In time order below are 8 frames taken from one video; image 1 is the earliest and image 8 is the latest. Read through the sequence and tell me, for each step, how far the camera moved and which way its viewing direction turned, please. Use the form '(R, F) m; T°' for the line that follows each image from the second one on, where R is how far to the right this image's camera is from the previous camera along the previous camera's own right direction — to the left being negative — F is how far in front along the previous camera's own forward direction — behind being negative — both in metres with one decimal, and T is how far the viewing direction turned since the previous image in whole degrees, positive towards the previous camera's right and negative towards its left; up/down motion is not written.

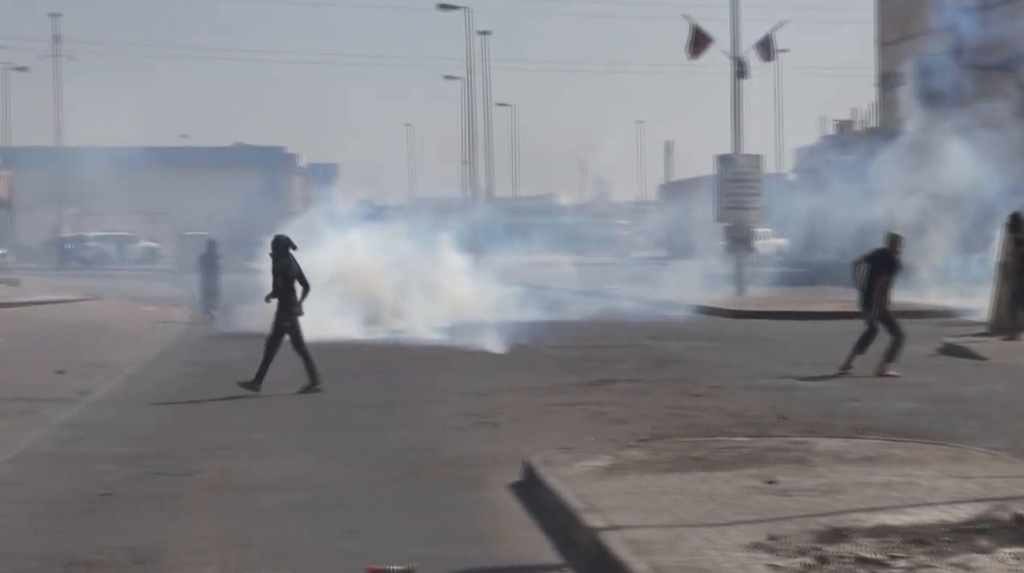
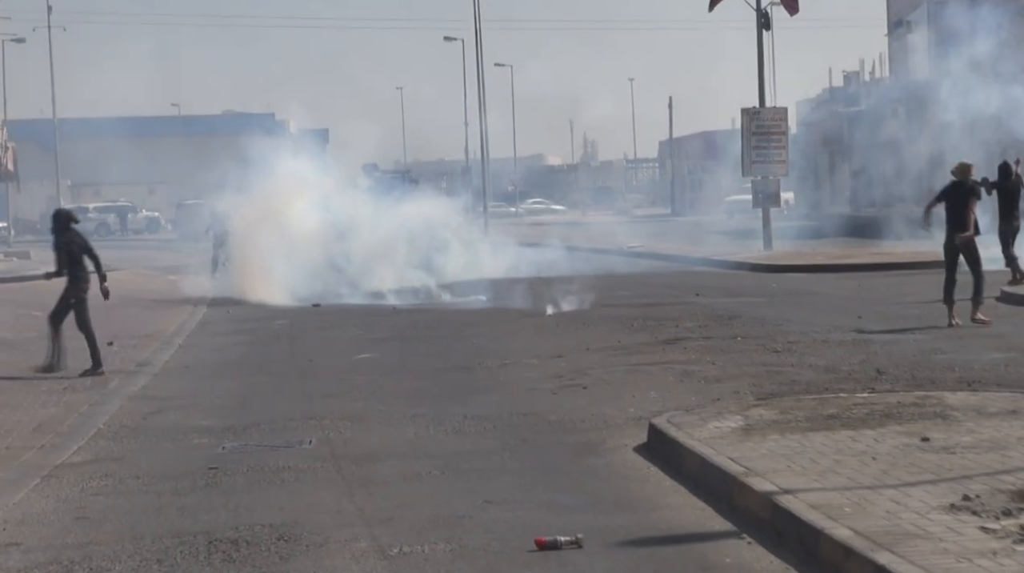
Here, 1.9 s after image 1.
(-0.7, +0.3) m; 0°
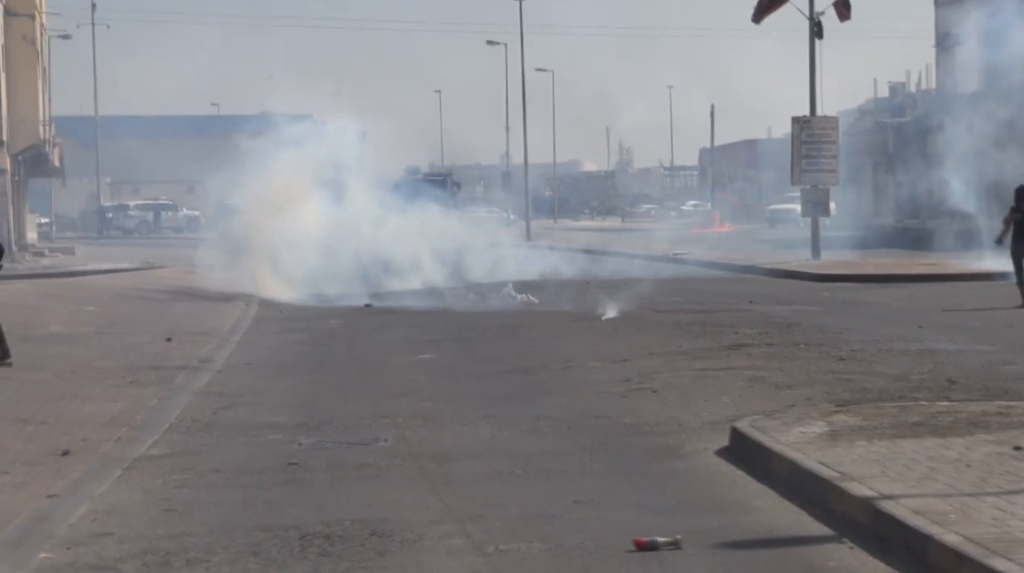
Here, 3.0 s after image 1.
(-0.3, 0.0) m; -1°
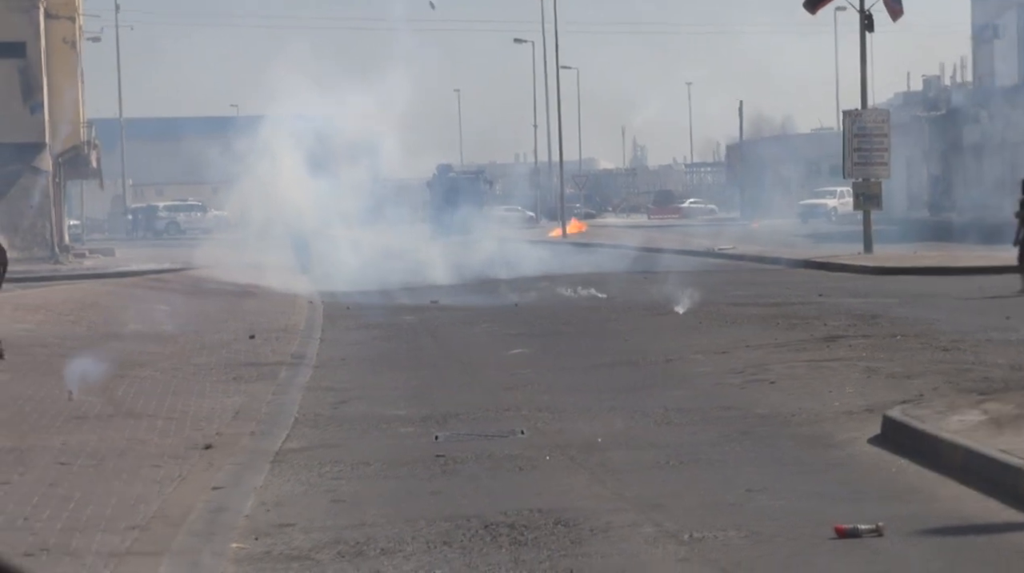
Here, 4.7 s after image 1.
(-0.7, 0.0) m; -1°
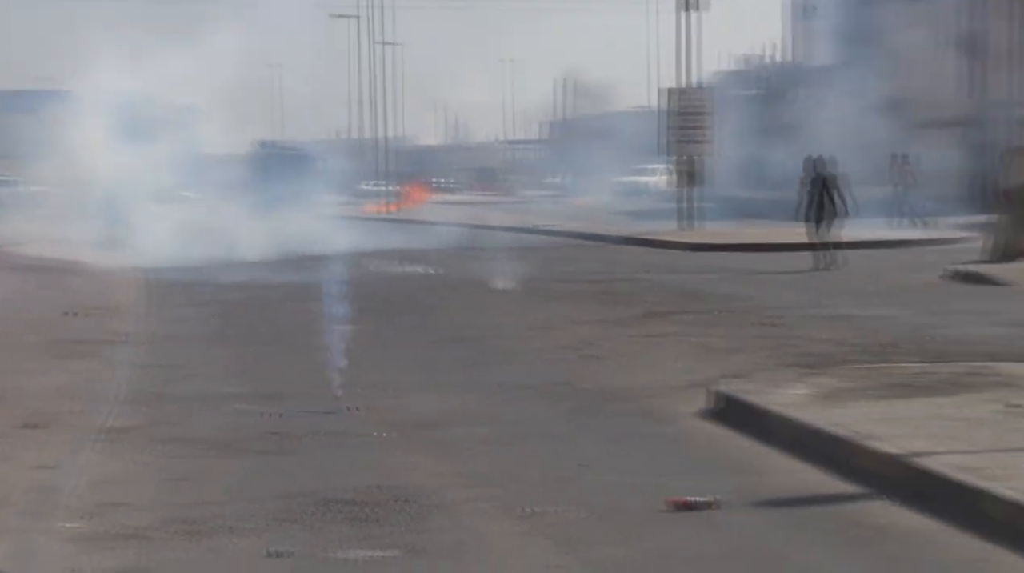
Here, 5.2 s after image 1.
(-0.1, 0.0) m; +6°
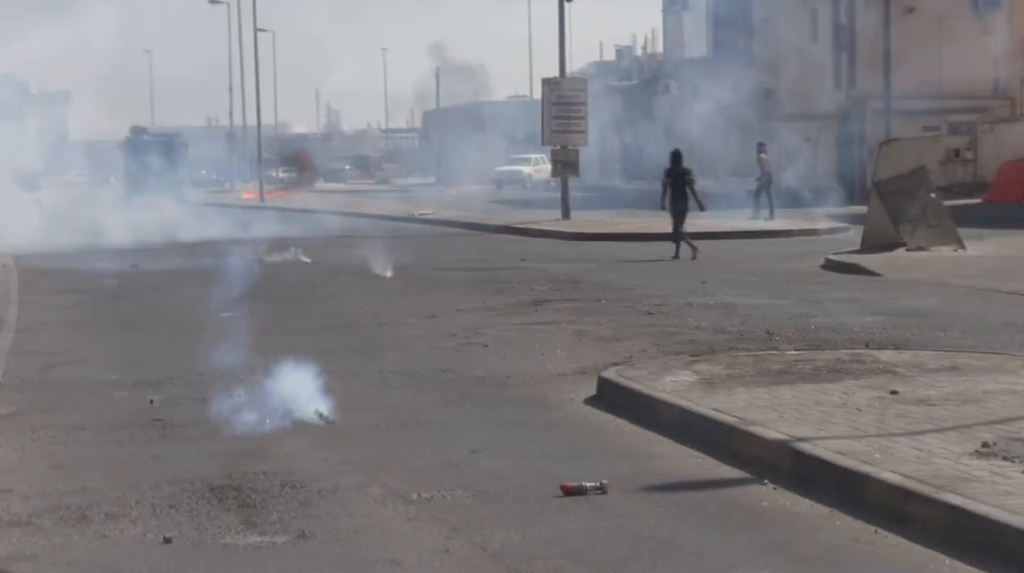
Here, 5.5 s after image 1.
(-0.1, 0.0) m; +4°
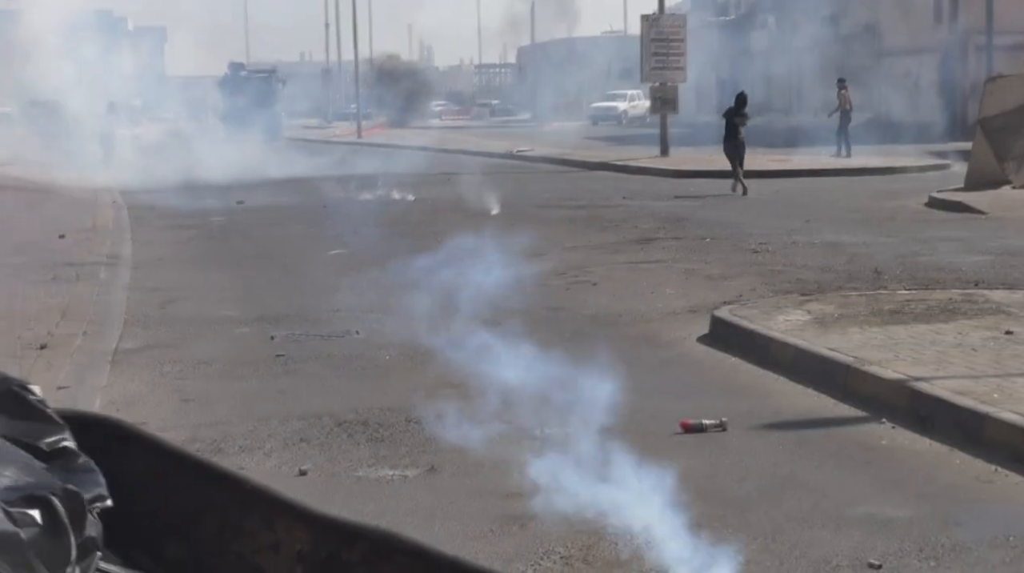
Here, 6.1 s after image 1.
(-0.1, -0.2) m; -3°
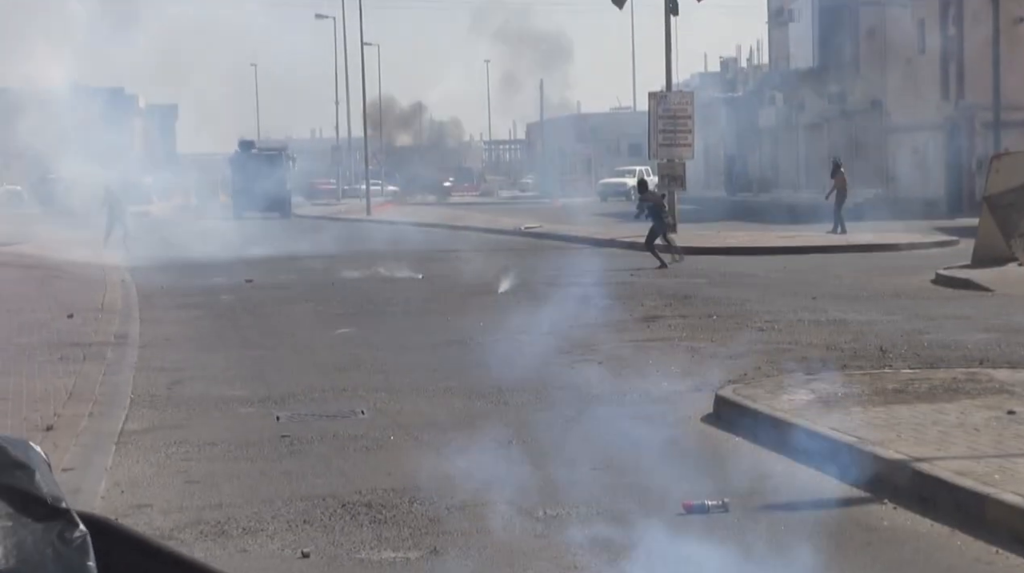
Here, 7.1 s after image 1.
(0.0, 0.0) m; 0°
